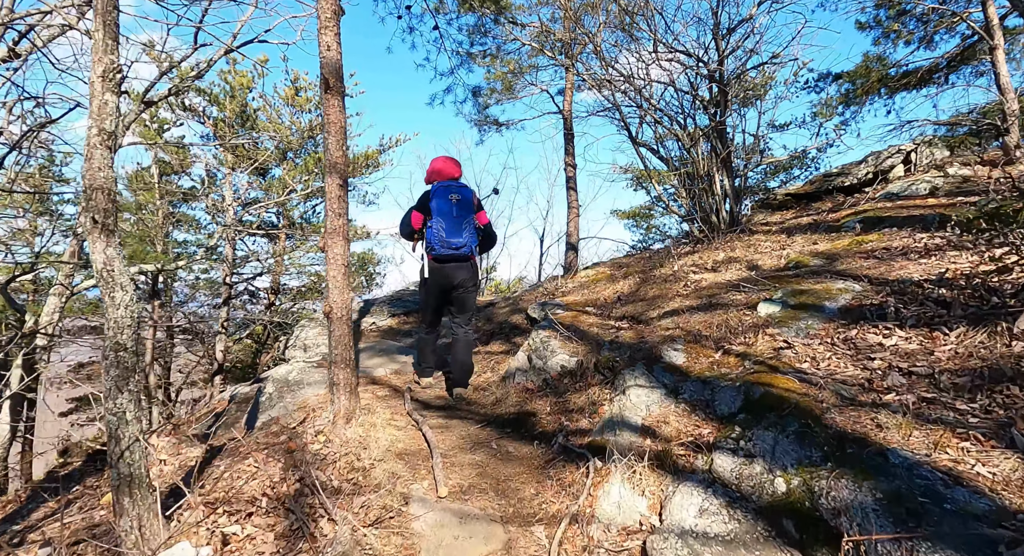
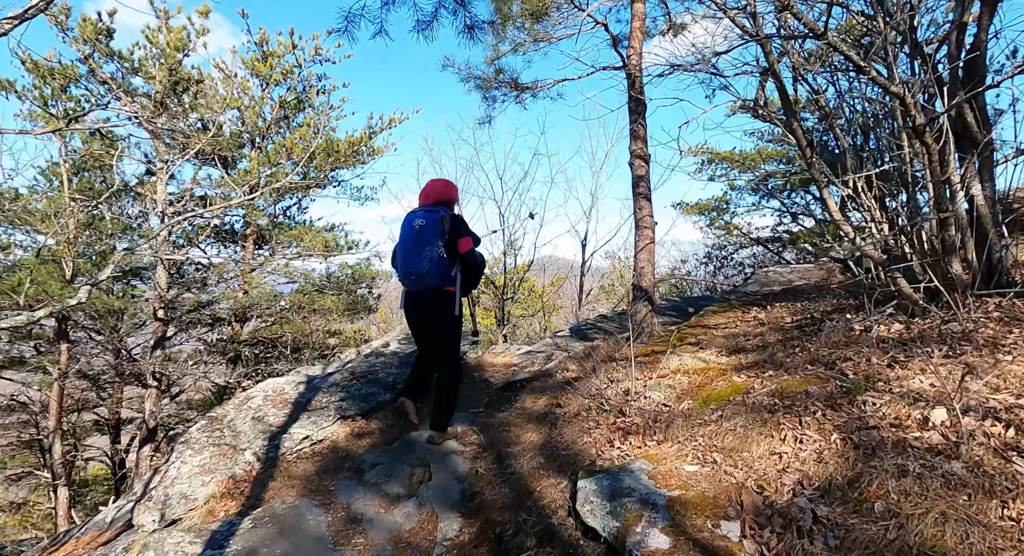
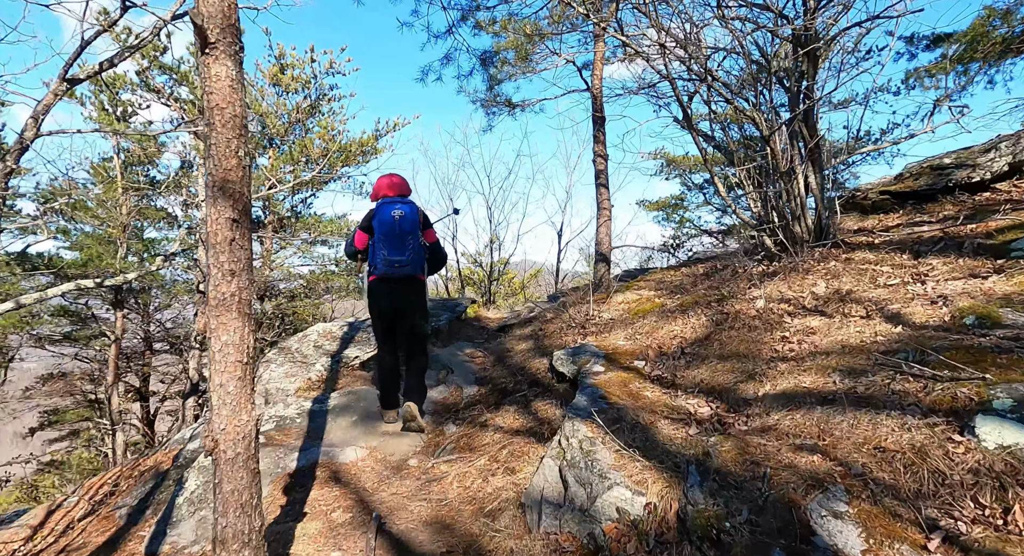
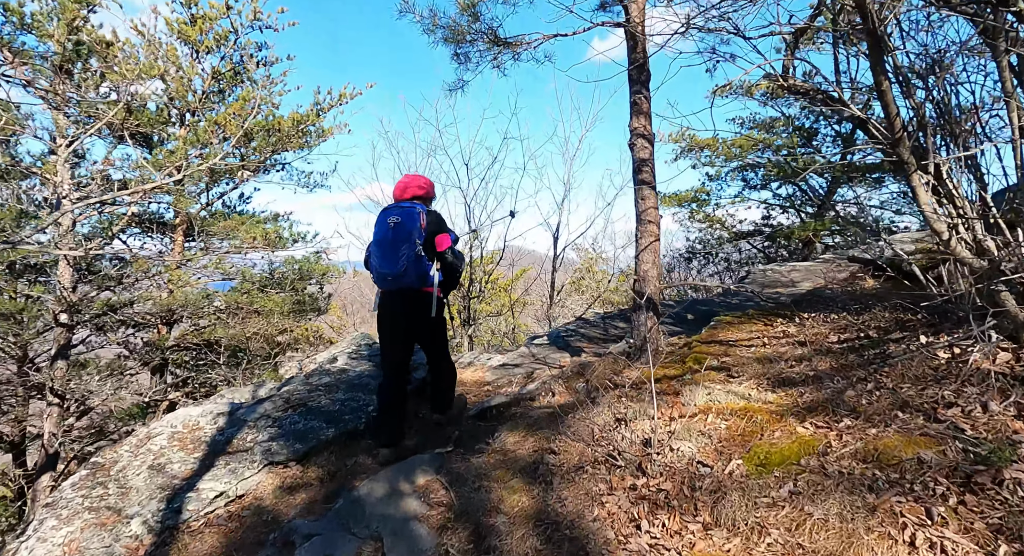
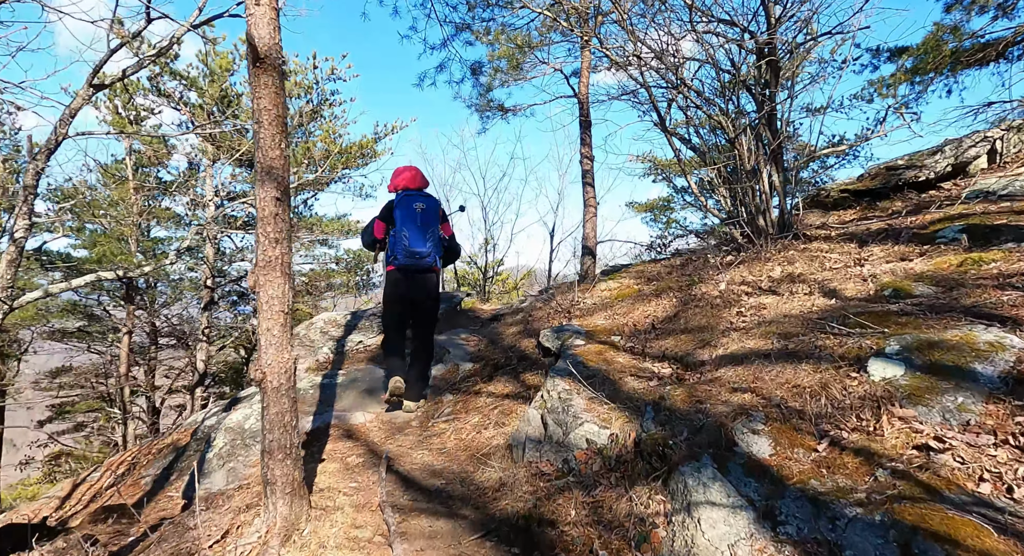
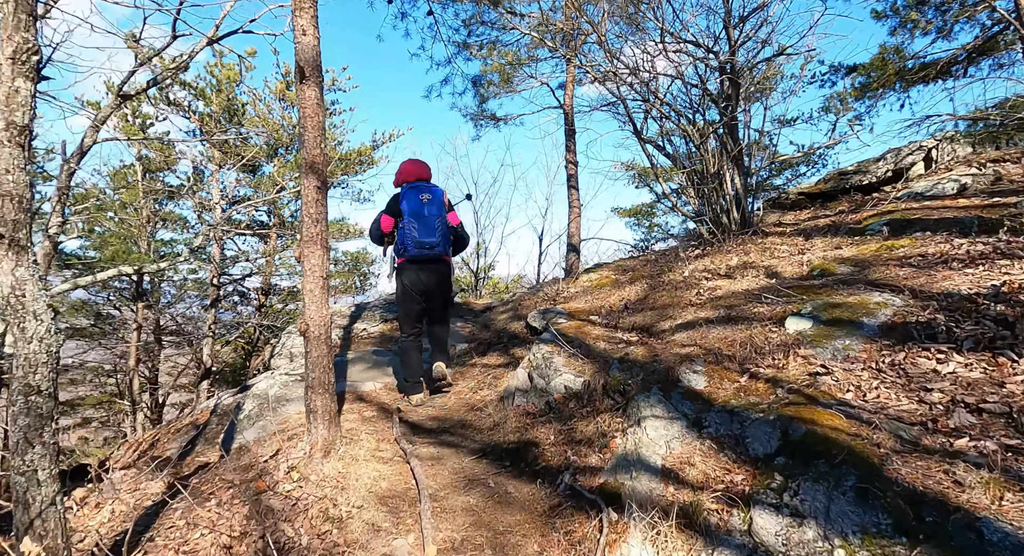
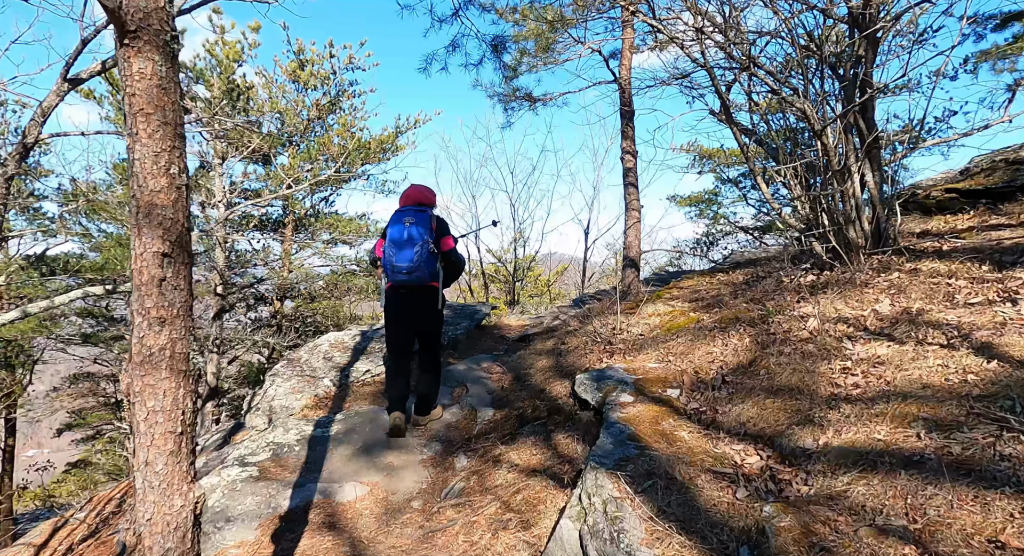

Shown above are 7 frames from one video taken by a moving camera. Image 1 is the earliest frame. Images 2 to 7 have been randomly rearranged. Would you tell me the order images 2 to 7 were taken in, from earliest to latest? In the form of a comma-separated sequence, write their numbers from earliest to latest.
6, 5, 3, 7, 2, 4
